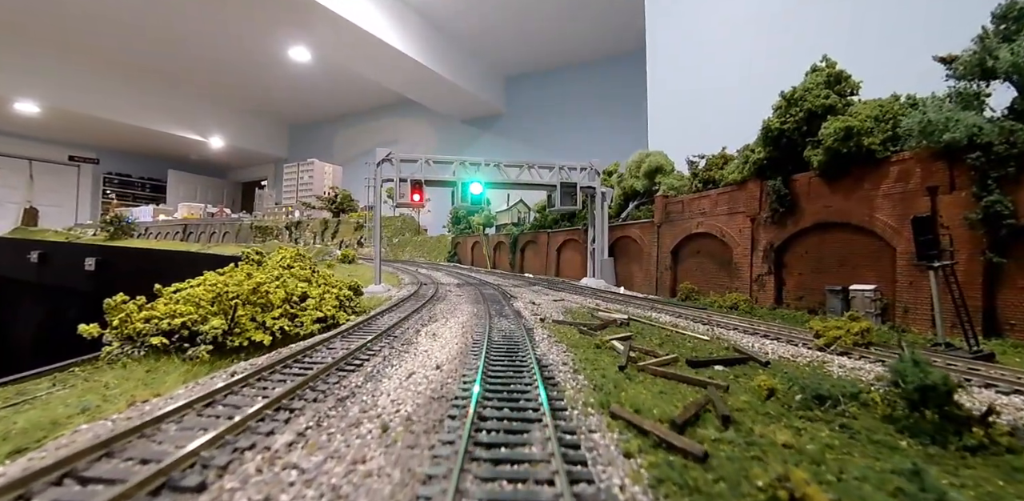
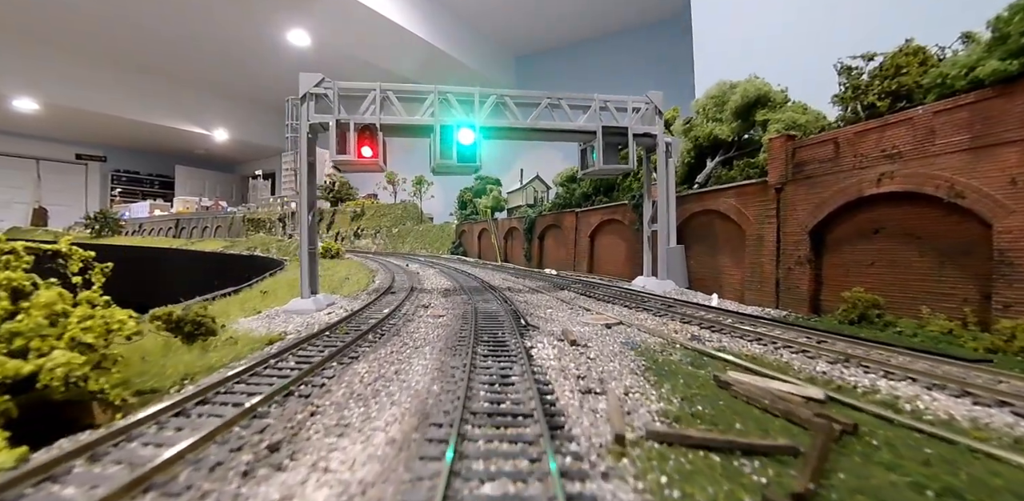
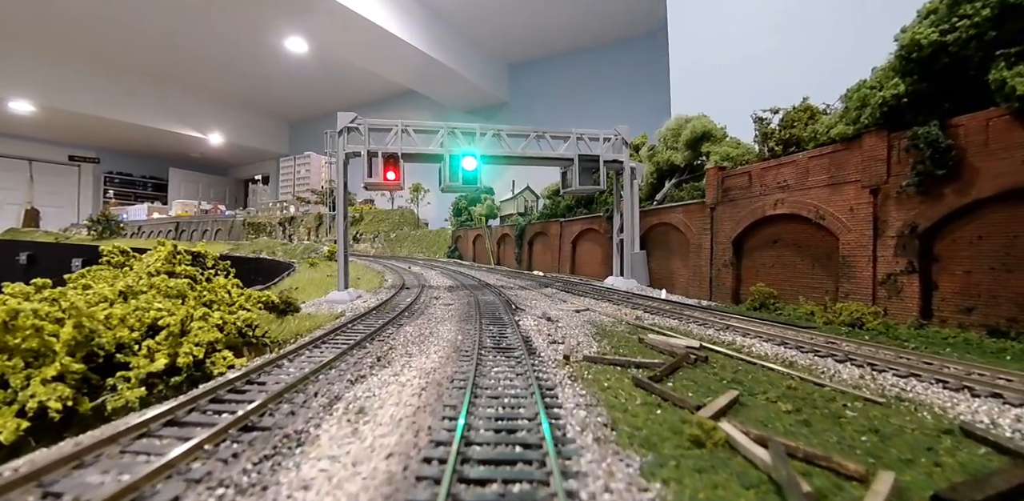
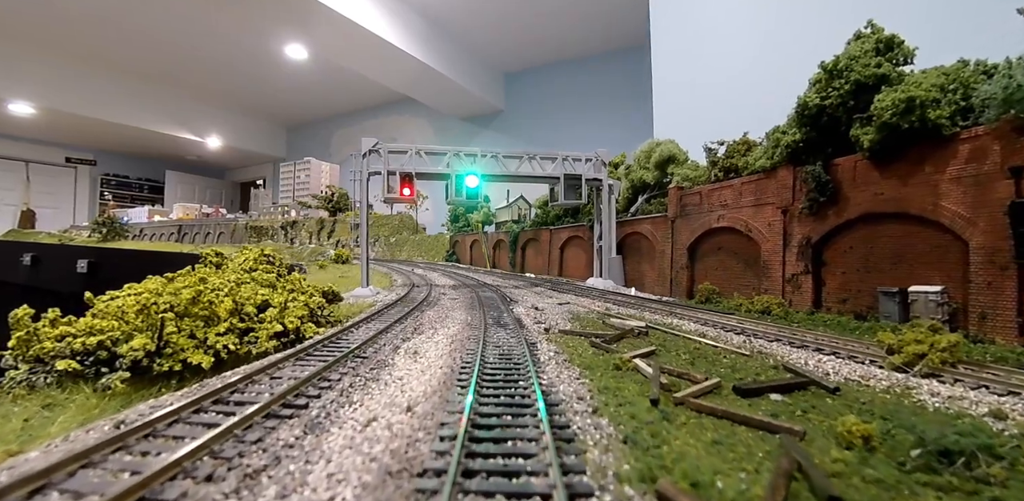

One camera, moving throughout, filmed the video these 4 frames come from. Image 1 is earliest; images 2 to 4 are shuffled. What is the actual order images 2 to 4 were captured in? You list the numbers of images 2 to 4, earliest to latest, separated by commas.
4, 3, 2
